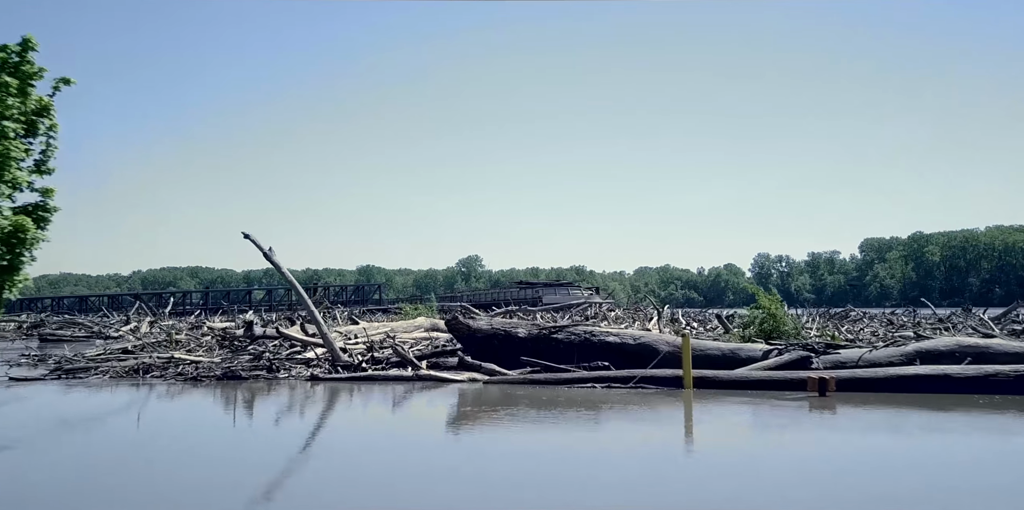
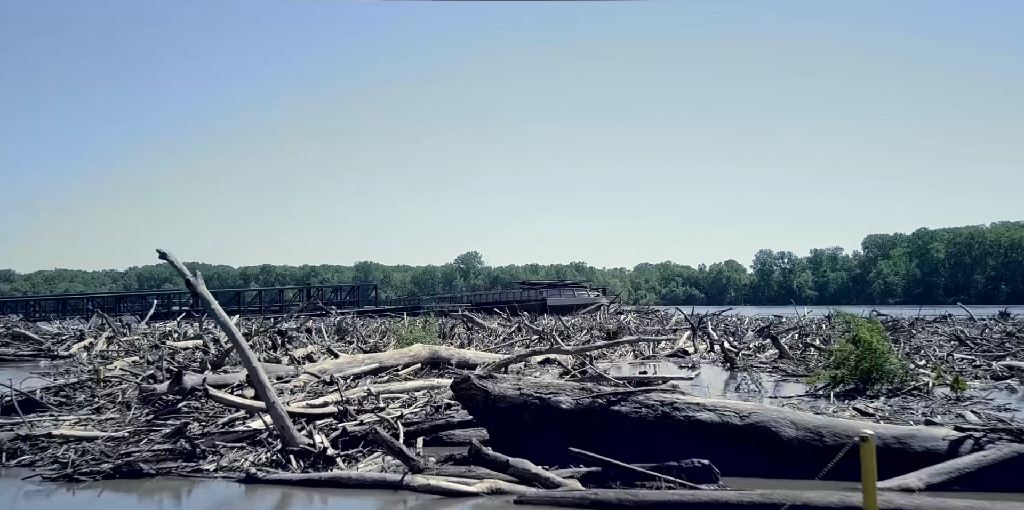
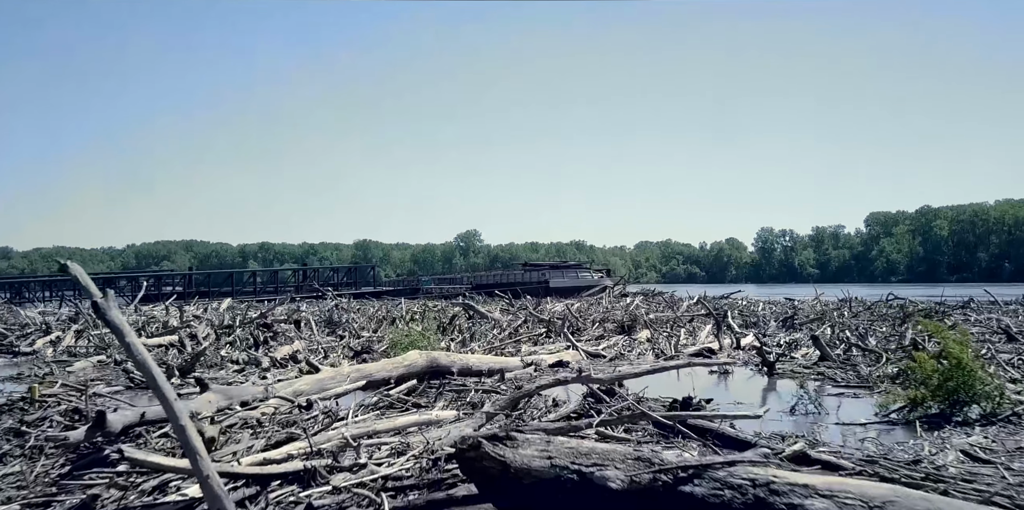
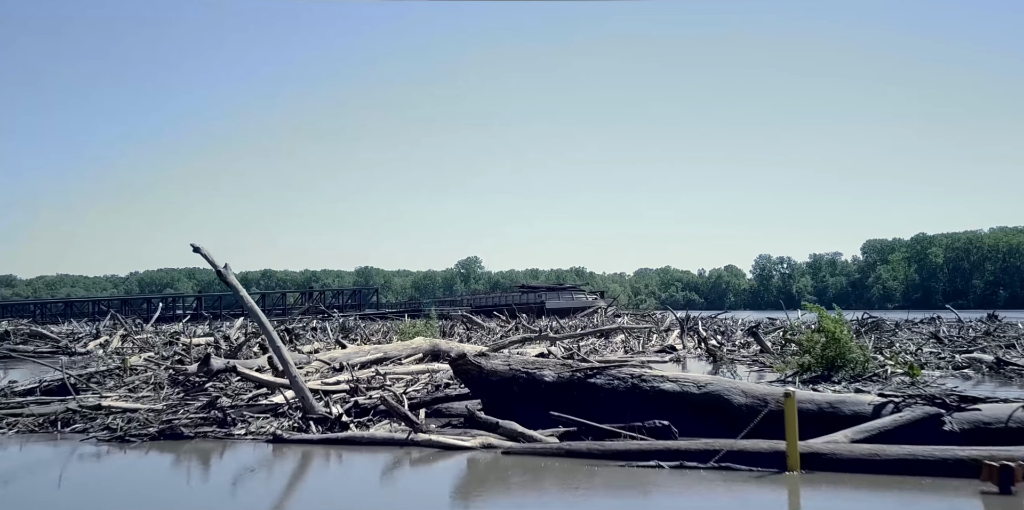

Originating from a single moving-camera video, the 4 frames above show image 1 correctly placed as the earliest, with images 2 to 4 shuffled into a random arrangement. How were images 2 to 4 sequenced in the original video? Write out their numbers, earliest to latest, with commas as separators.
4, 2, 3
